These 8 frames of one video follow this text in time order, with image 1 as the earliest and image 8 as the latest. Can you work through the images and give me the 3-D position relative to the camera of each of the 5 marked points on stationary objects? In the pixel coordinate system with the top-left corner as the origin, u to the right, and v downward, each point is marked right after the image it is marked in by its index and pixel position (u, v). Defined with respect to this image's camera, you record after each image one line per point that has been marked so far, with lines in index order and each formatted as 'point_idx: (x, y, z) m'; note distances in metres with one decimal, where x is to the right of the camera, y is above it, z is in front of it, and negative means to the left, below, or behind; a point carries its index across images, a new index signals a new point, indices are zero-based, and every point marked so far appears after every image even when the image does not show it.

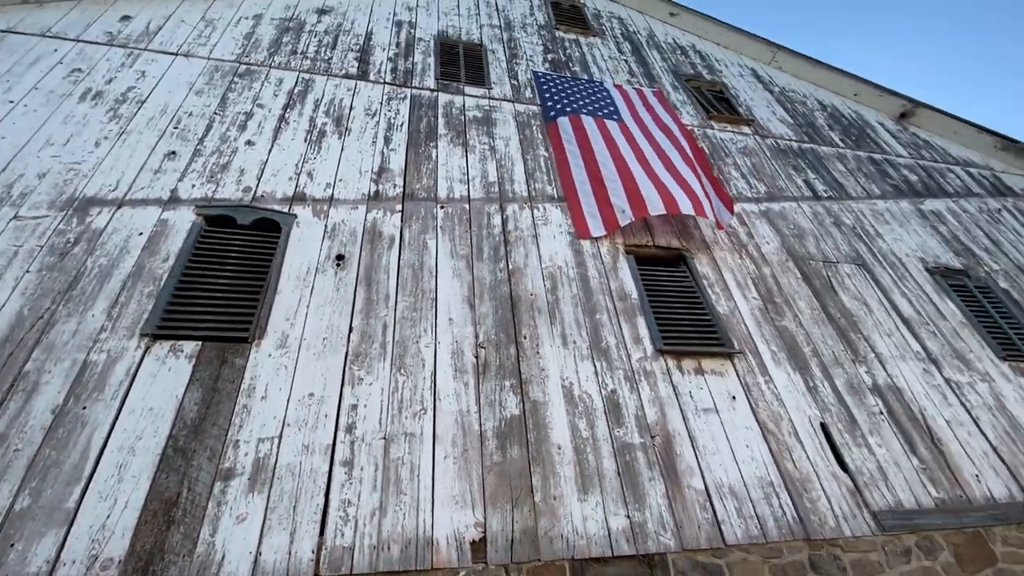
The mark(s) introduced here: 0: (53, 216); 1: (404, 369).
0: (-3.0, +0.5, +3.2) m
1: (-0.7, -0.5, +3.0) m
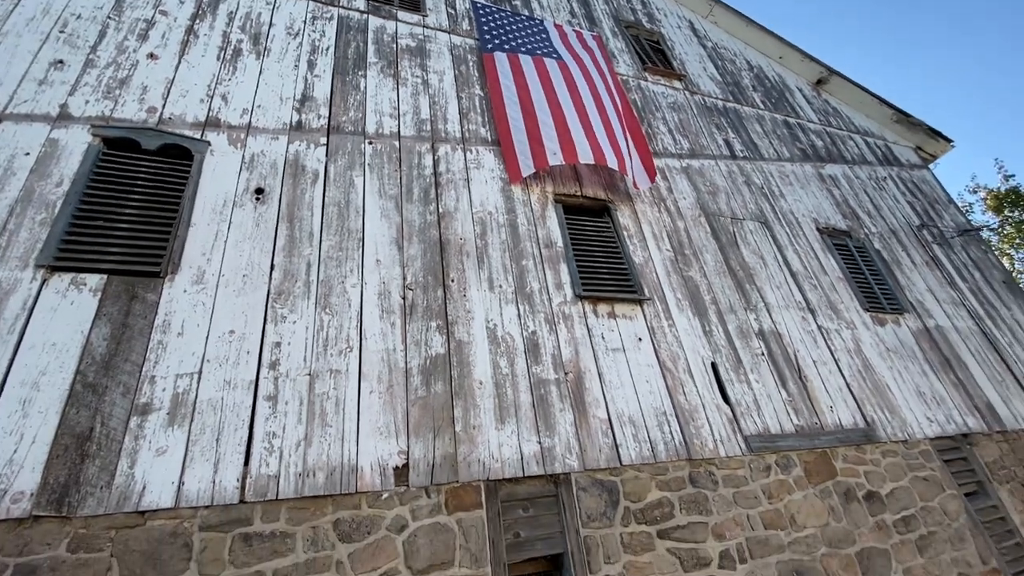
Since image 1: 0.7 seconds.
0: (-3.5, +0.9, +2.8) m
1: (-1.1, -0.1, +3.0) m
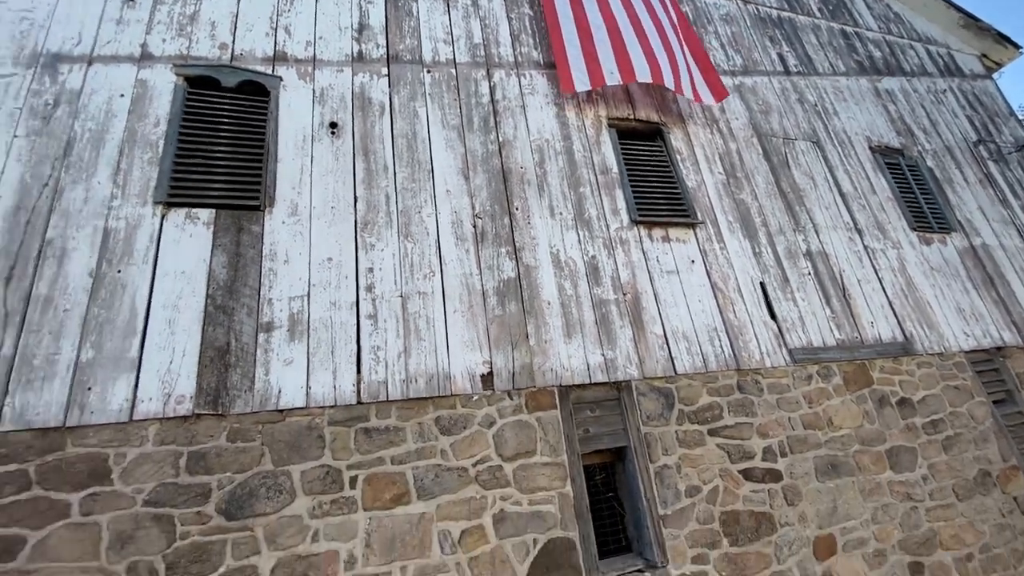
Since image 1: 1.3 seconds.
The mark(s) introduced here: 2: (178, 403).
0: (-3.1, +1.3, +3.0) m
1: (-0.7, +0.4, +3.3) m
2: (-1.8, -0.6, +2.5) m
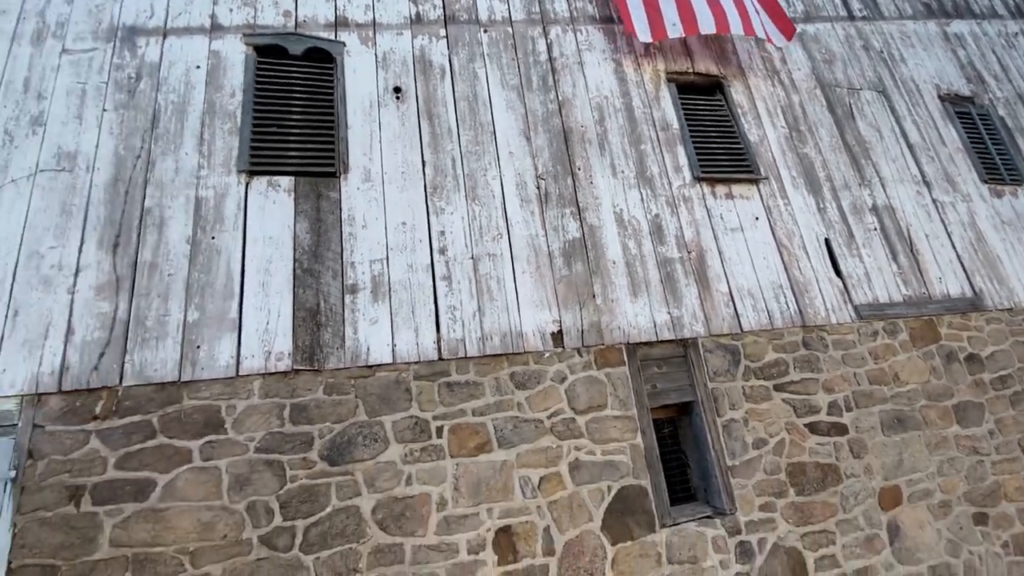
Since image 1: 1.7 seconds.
0: (-2.6, +1.5, +3.1) m
1: (-0.2, +0.6, +3.4) m
2: (-1.3, -0.4, +2.7) m
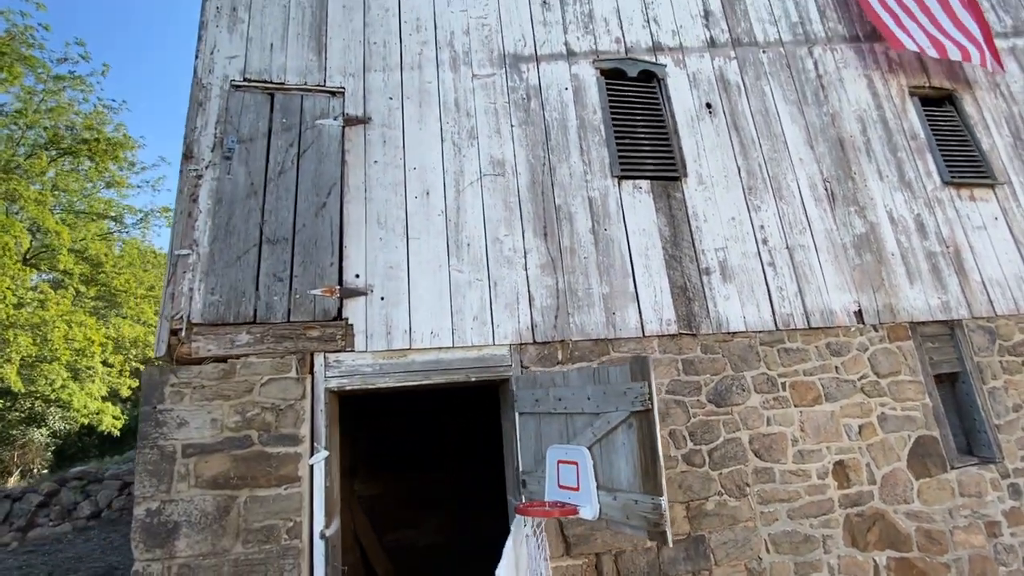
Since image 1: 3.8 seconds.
0: (-0.1, +1.7, +3.9) m
1: (+2.3, +0.7, +4.1) m
2: (+1.1, -0.3, +3.5) m
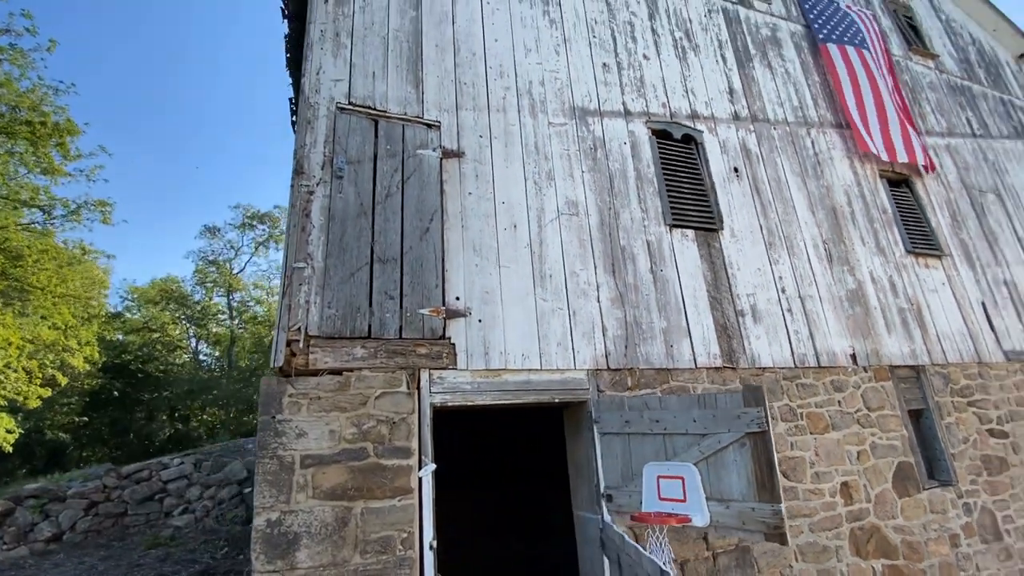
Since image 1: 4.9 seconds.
0: (+0.5, +1.5, +4.3) m
1: (+2.8, +0.3, +4.8) m
2: (+1.7, -0.6, +4.0) m
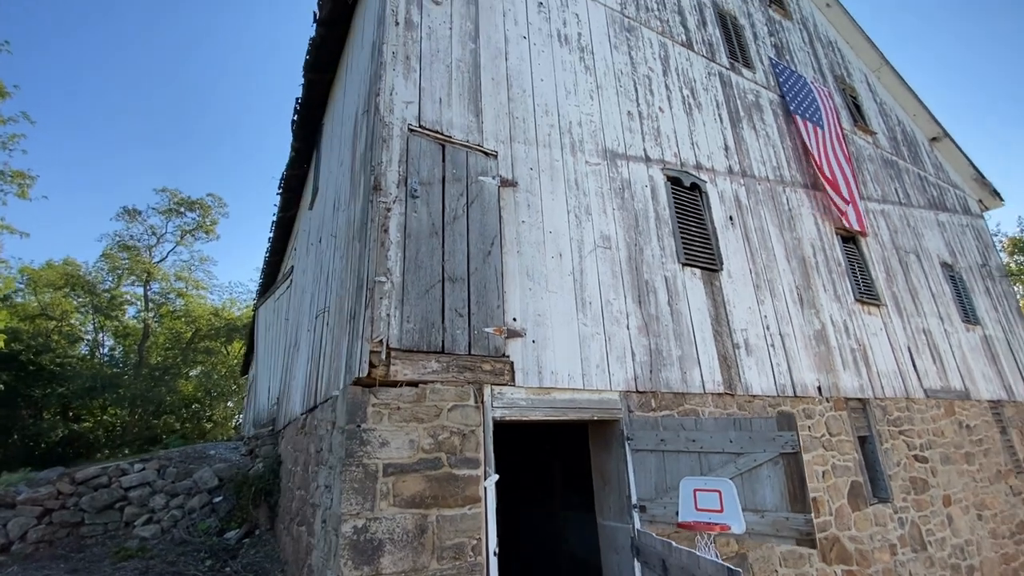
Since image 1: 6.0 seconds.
0: (+0.9, +1.2, +4.7) m
1: (+3.0, -0.1, +5.5) m
2: (+1.9, -0.9, +4.5) m
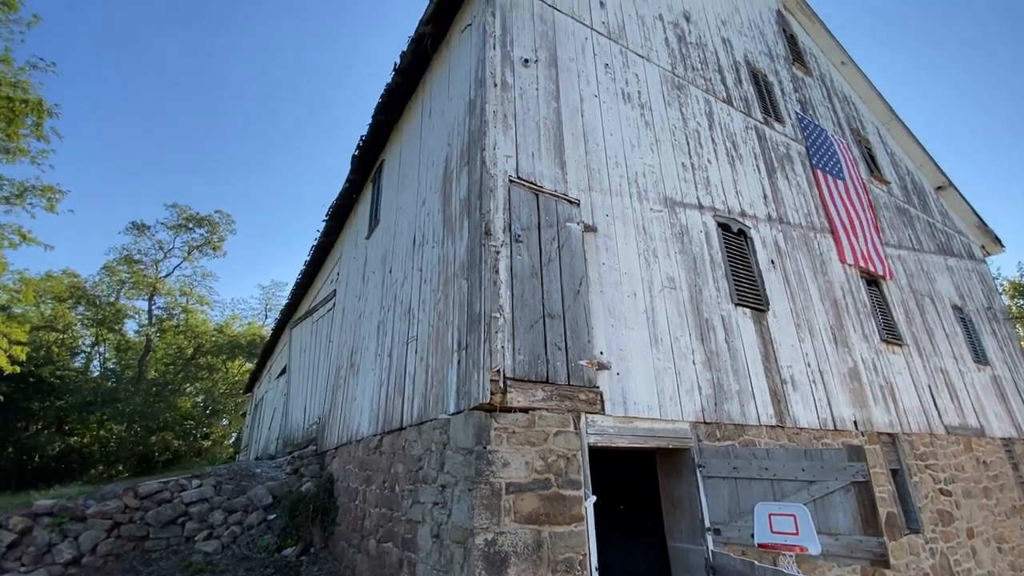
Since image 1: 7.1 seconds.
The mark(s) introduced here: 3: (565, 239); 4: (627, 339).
0: (+1.6, +0.8, +5.2) m
1: (+3.7, -0.6, +5.9) m
2: (+2.6, -1.3, +4.9) m
3: (+0.5, +0.4, +4.2) m
4: (+1.0, -0.5, +4.2) m
